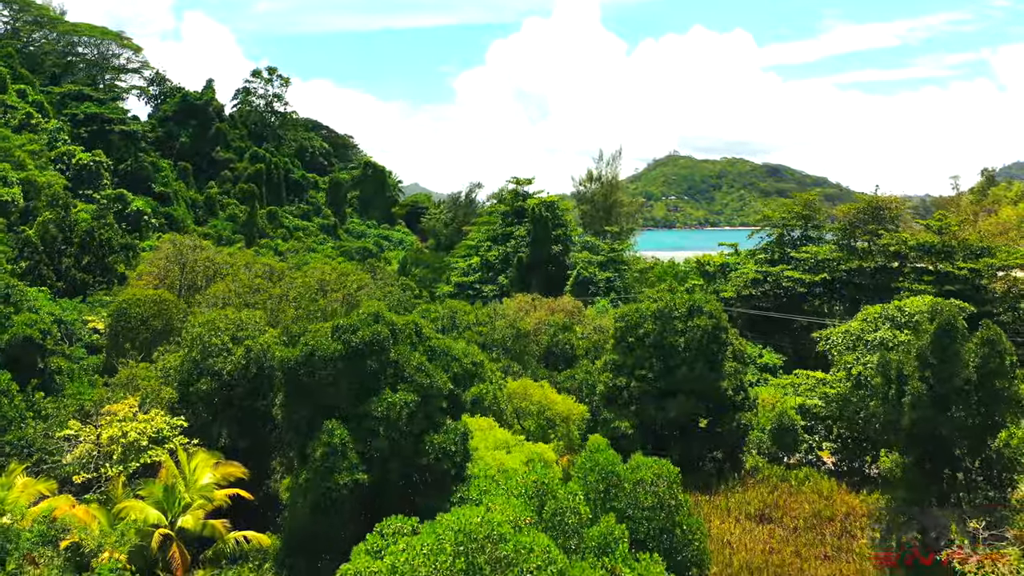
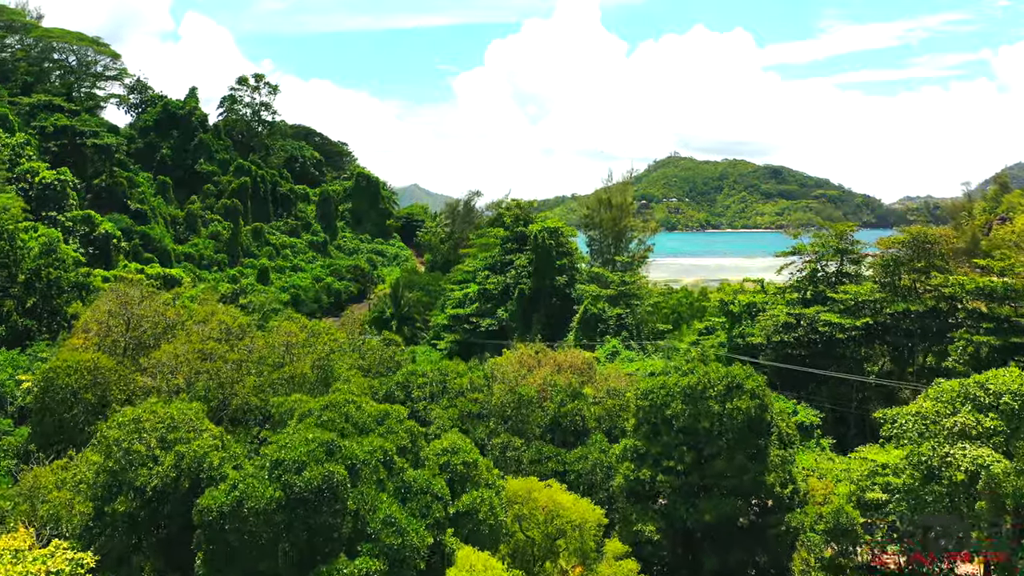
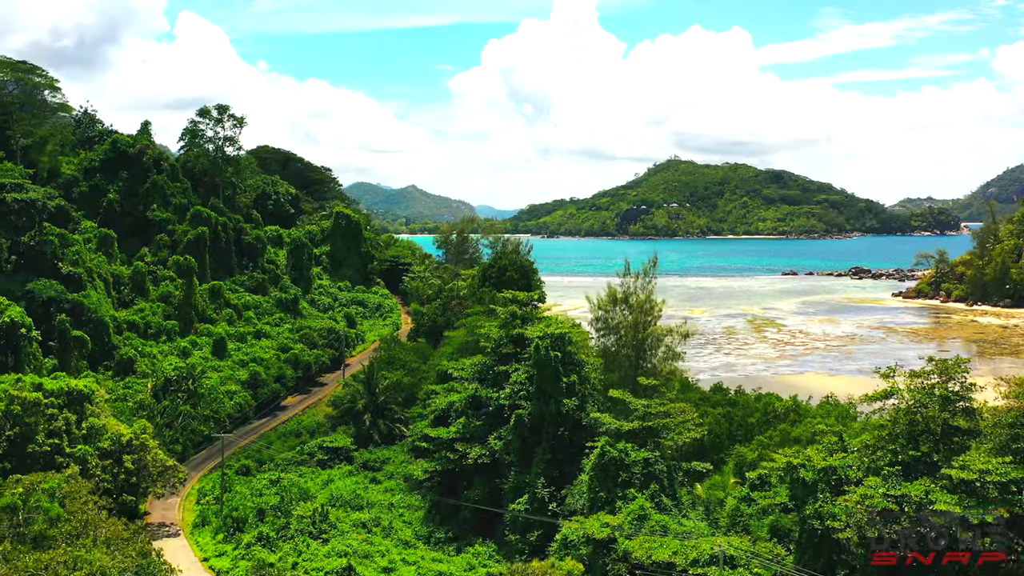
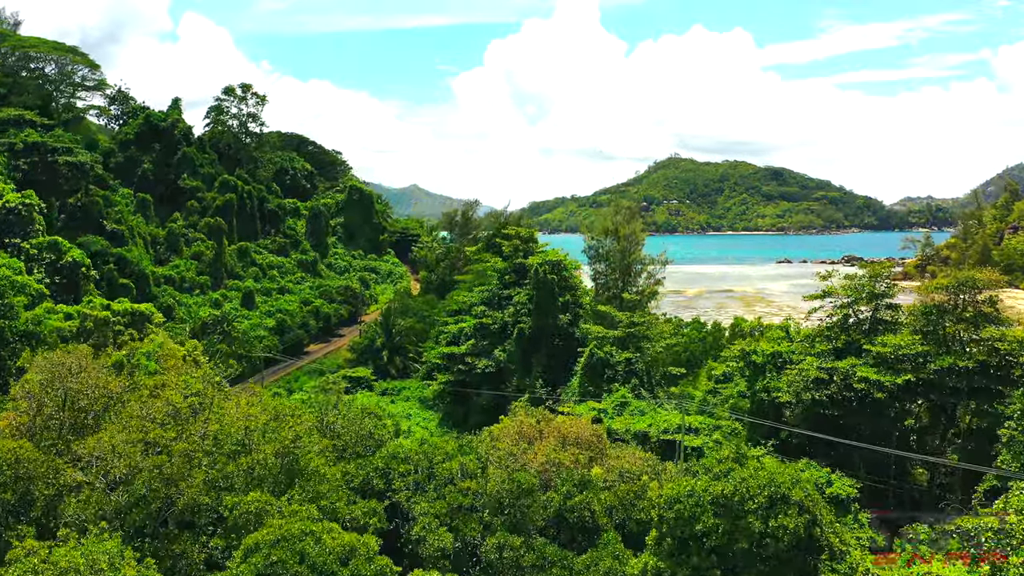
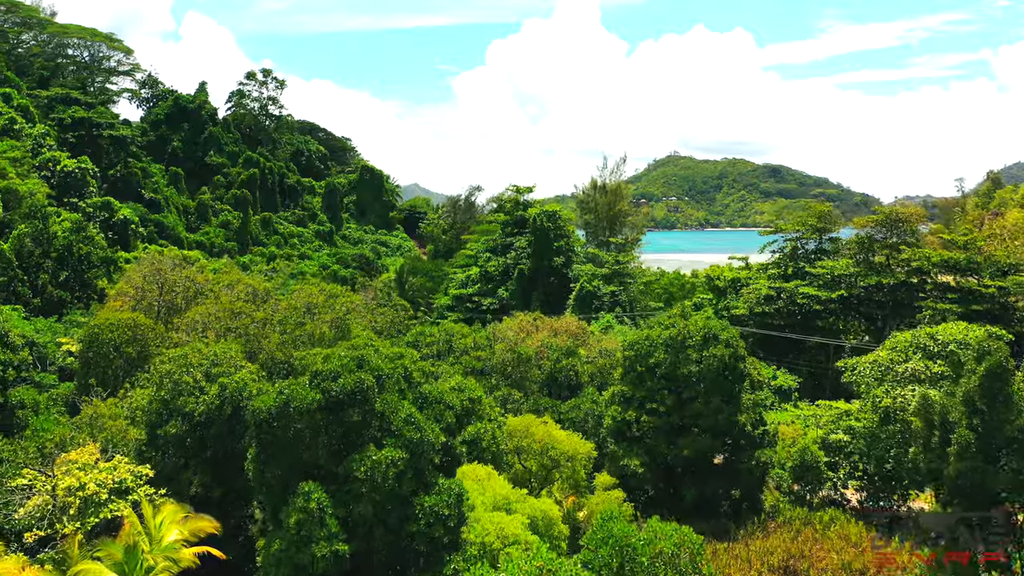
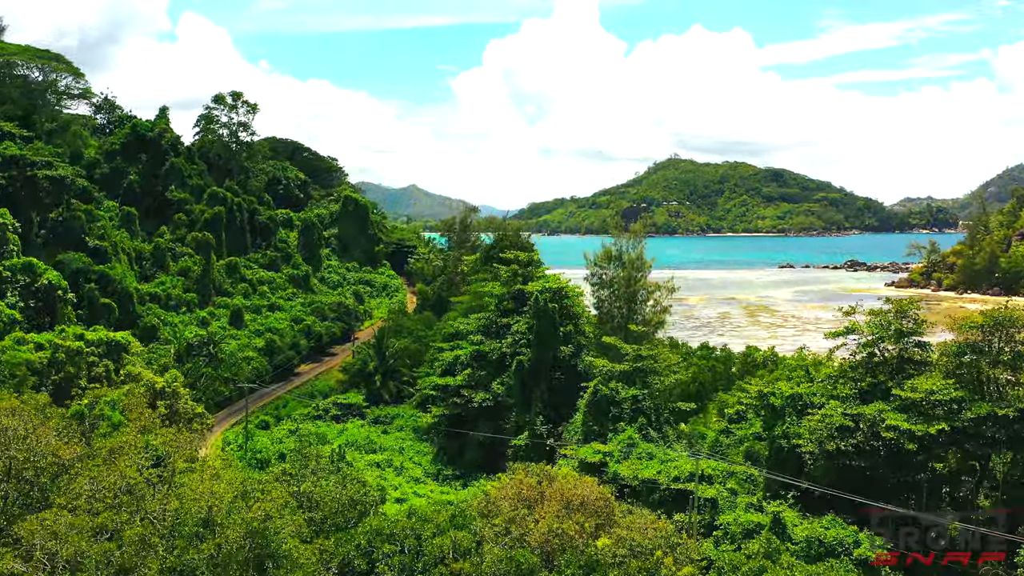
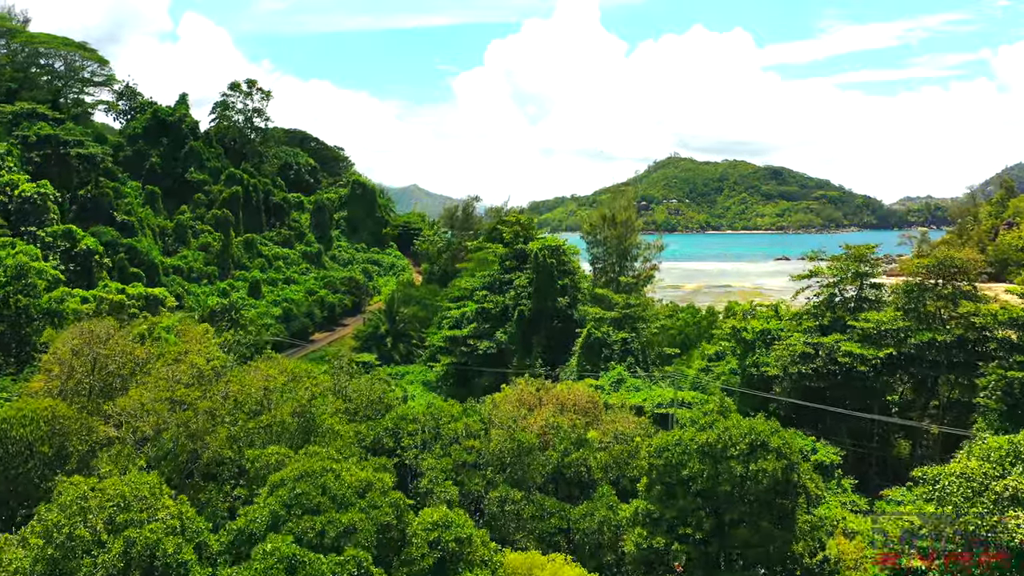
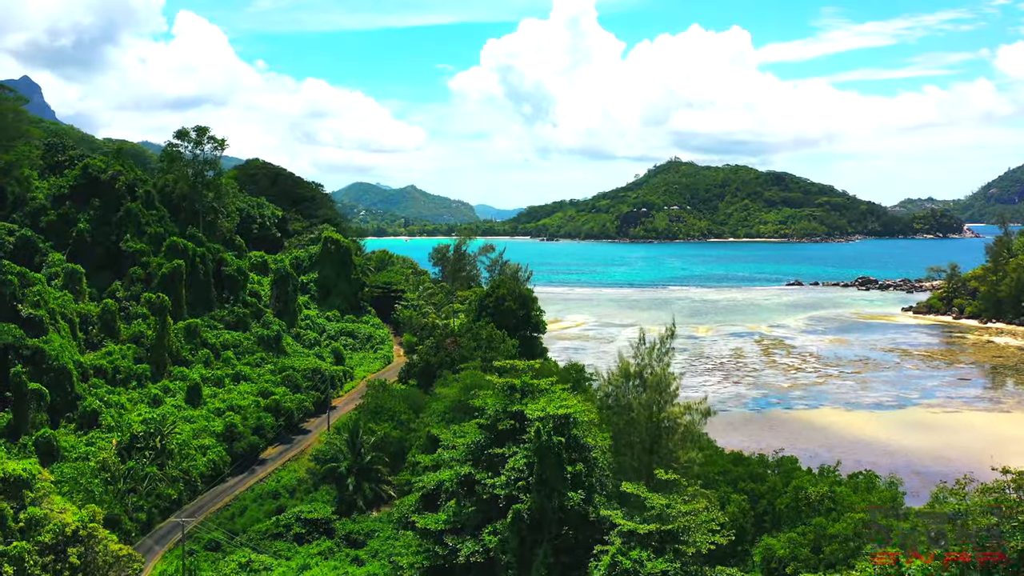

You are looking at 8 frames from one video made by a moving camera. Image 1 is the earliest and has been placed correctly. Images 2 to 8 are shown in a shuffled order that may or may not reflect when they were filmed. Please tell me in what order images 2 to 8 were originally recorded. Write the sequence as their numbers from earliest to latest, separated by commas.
5, 2, 7, 4, 6, 3, 8
